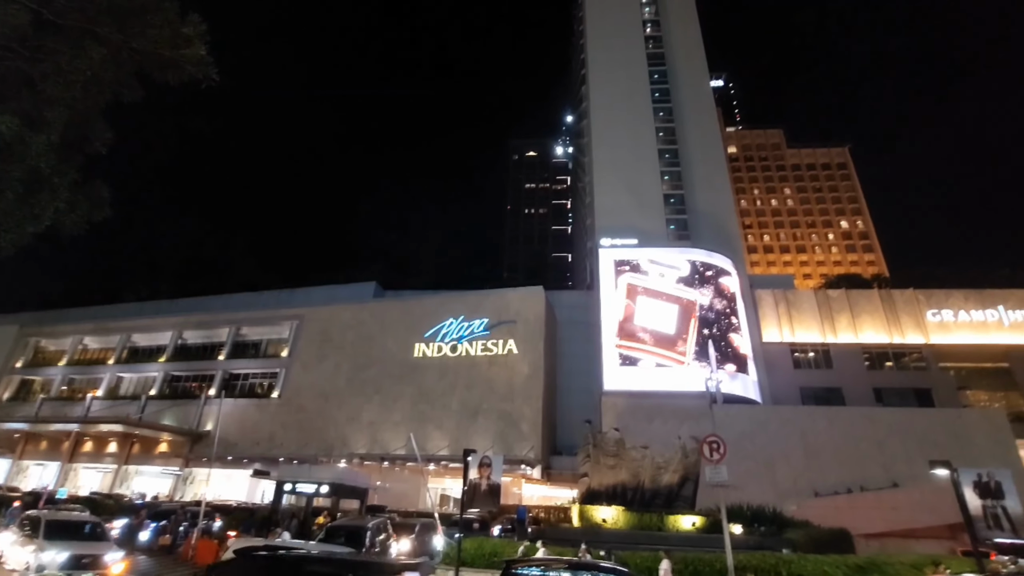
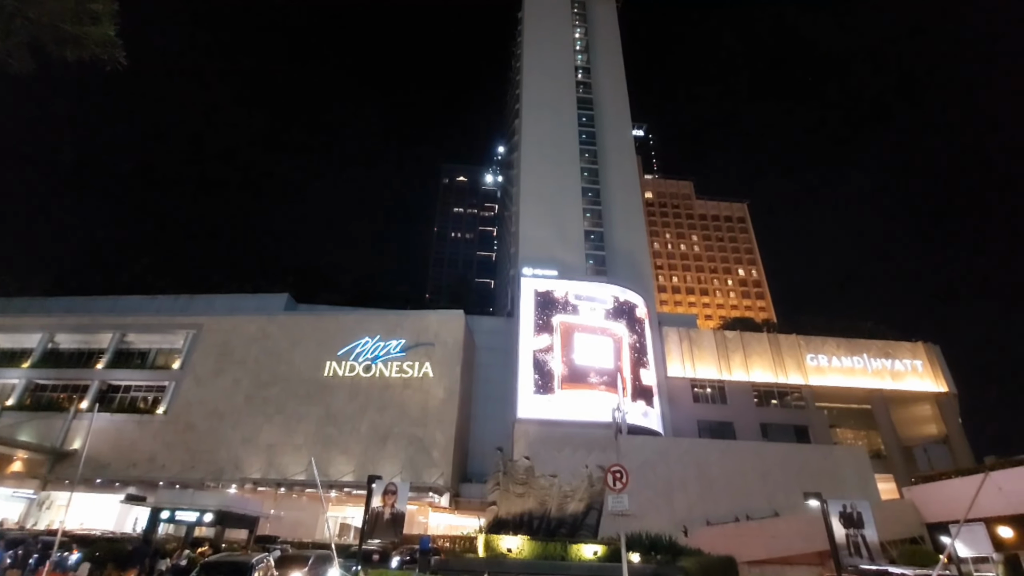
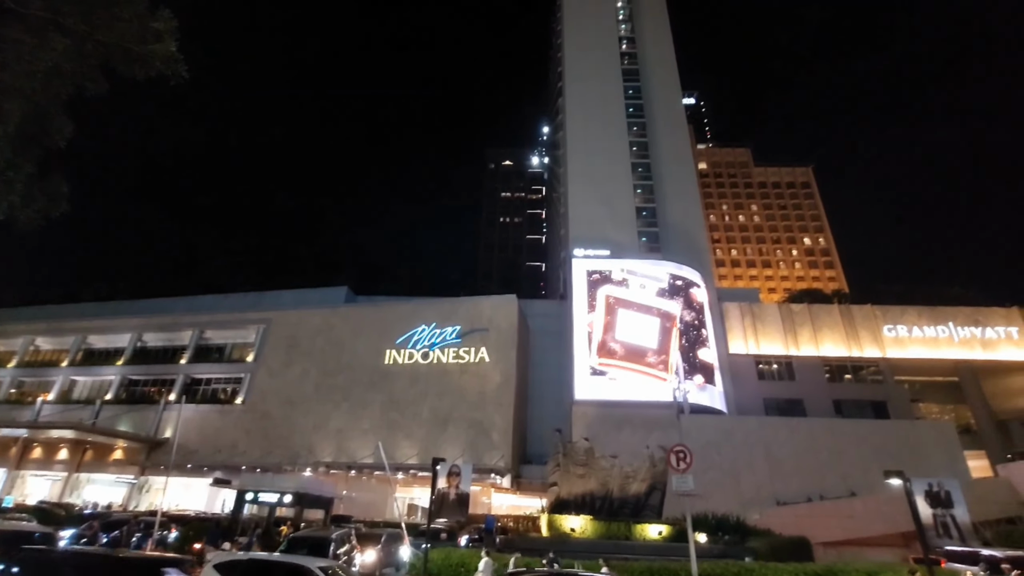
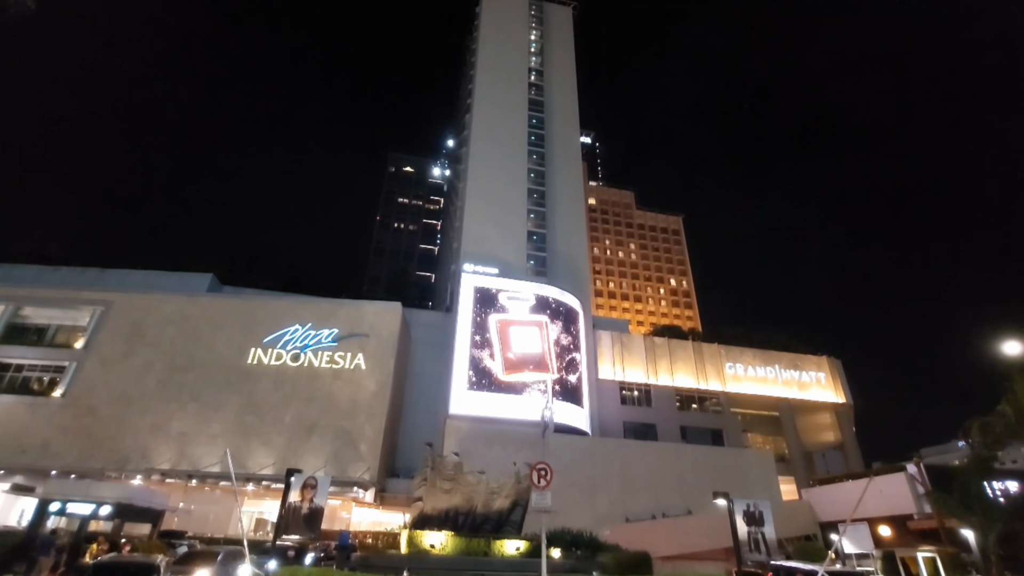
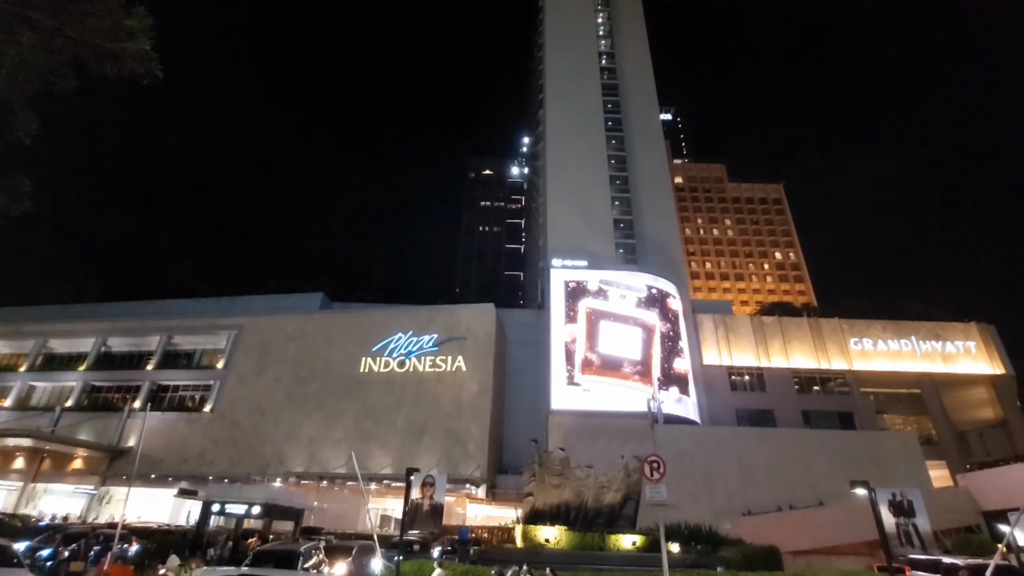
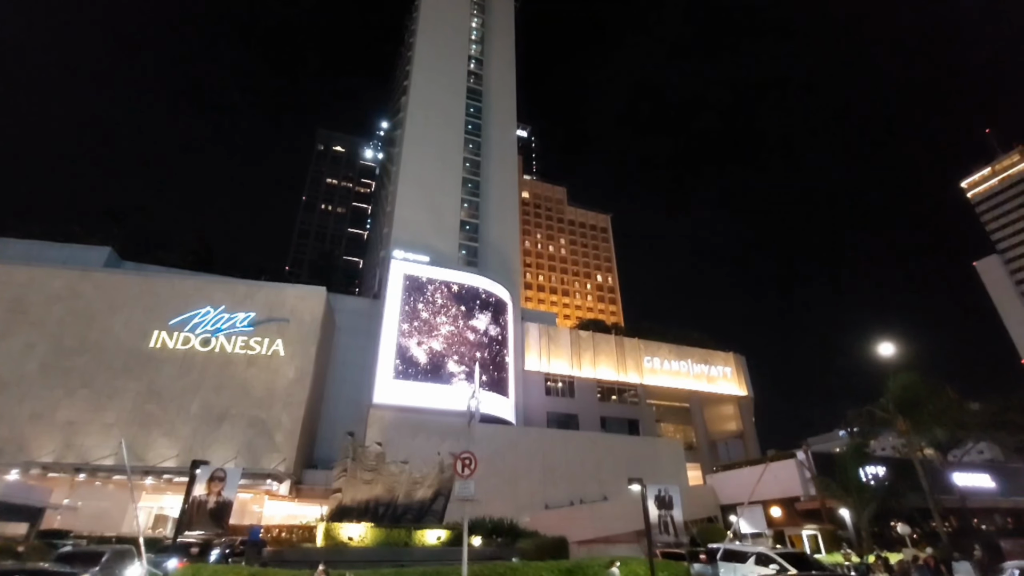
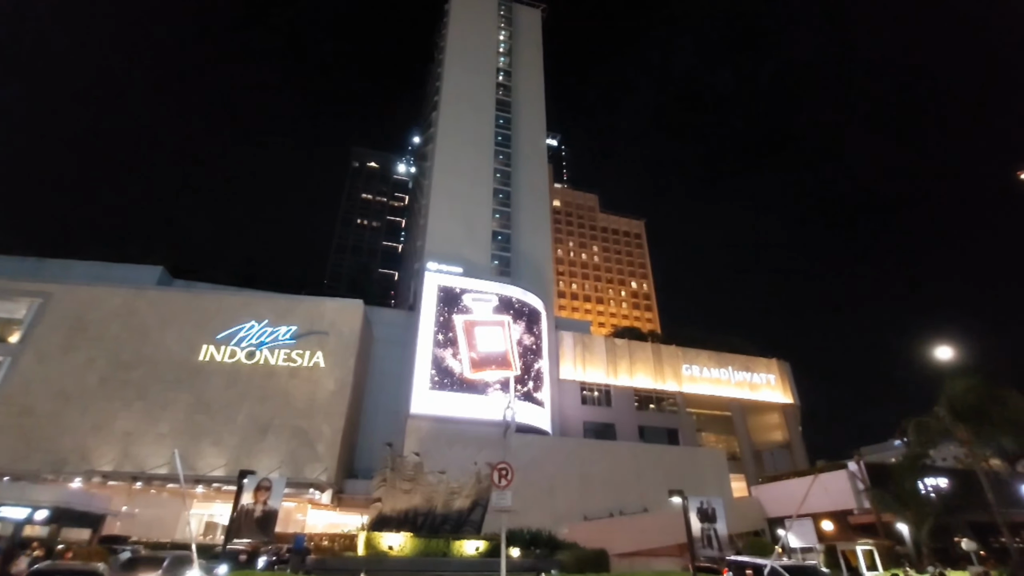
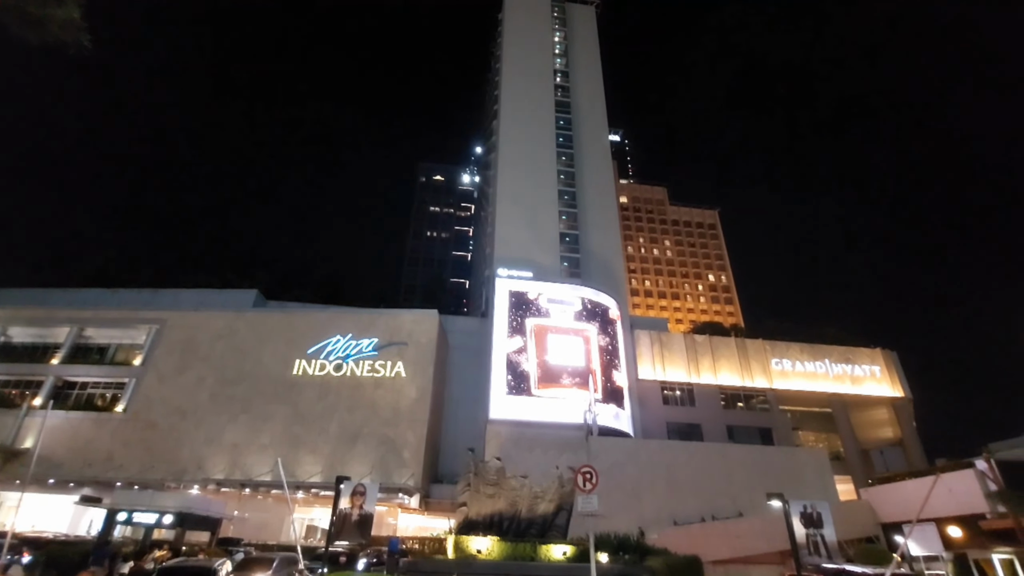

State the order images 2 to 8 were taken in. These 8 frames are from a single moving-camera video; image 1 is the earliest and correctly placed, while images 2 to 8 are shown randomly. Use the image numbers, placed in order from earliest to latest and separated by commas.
3, 5, 2, 8, 4, 7, 6
